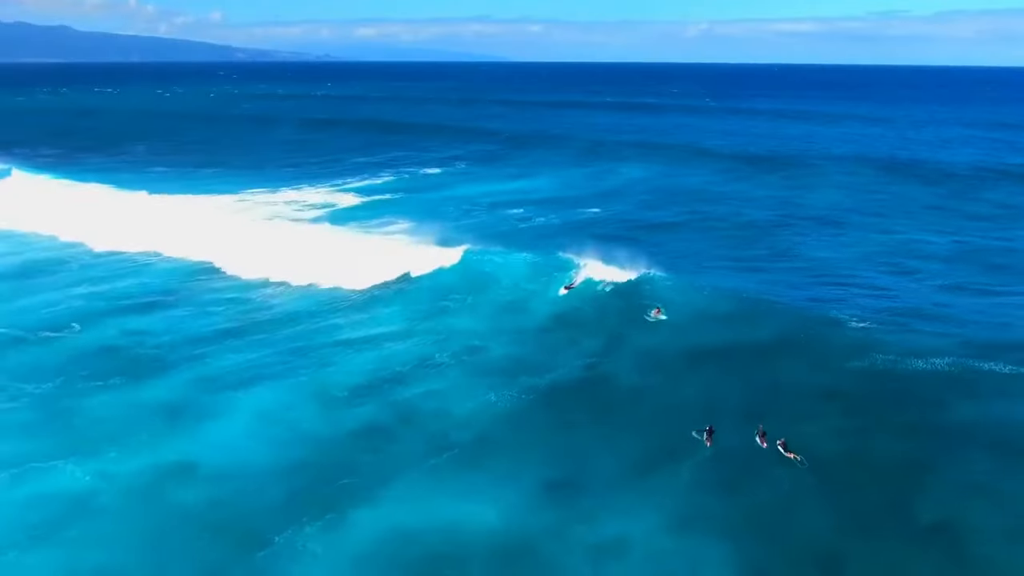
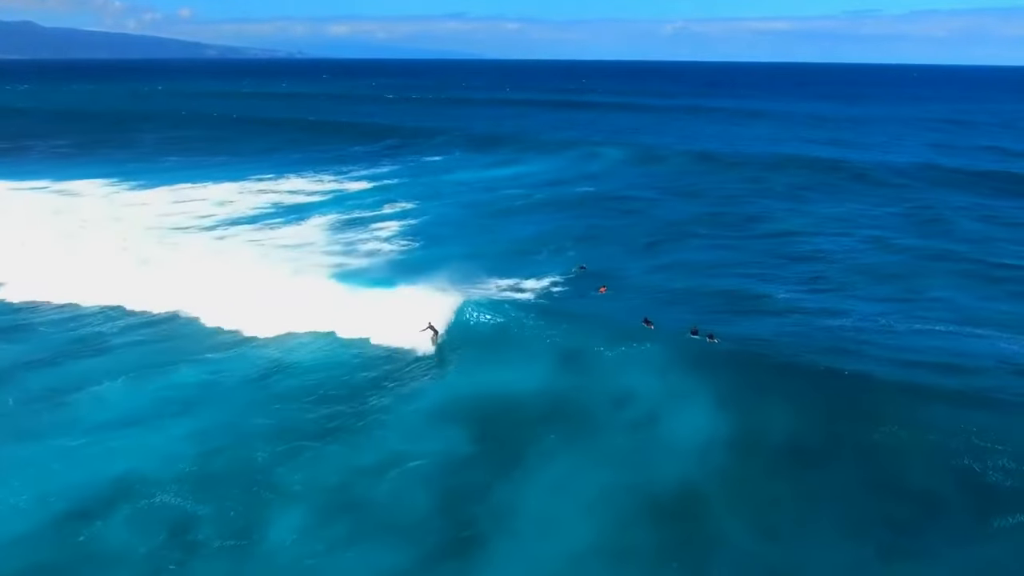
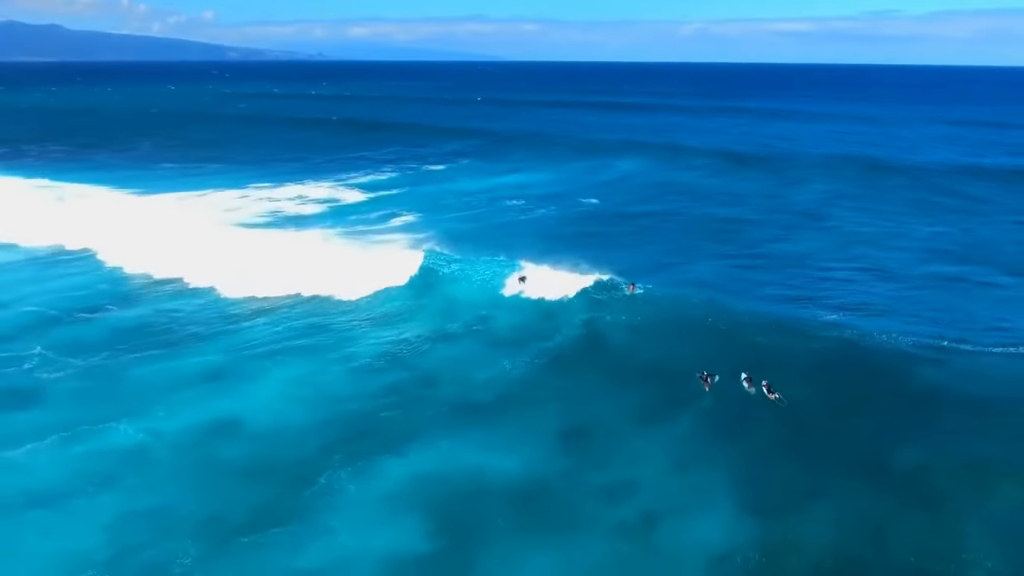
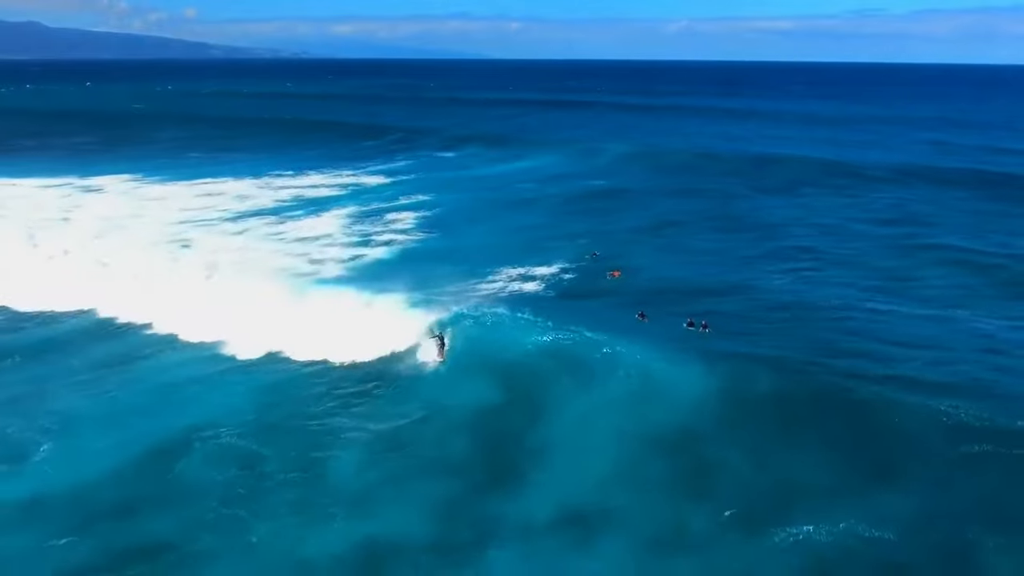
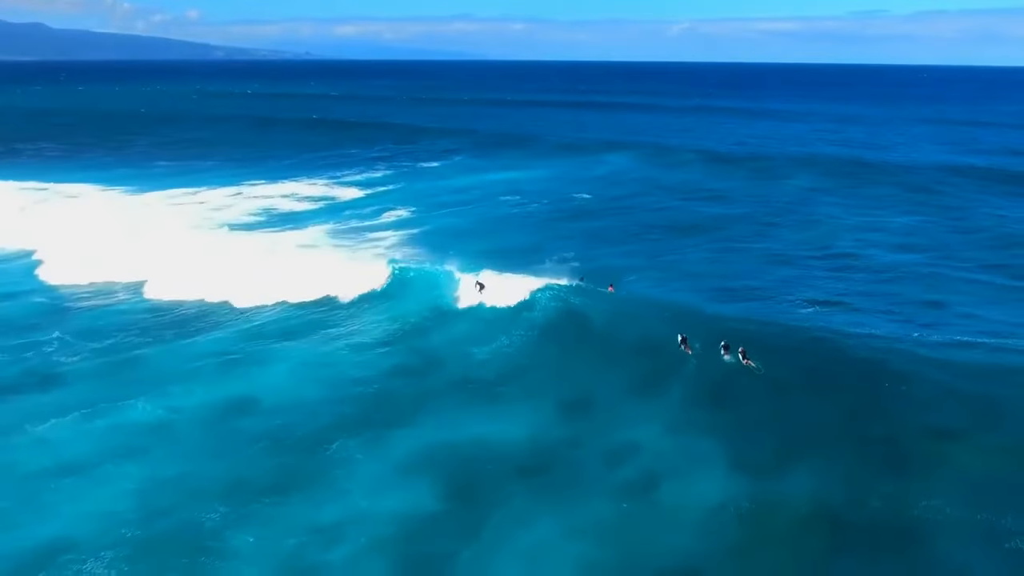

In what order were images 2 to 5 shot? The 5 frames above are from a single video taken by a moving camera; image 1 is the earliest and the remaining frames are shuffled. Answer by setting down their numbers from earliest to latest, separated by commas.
3, 5, 2, 4
